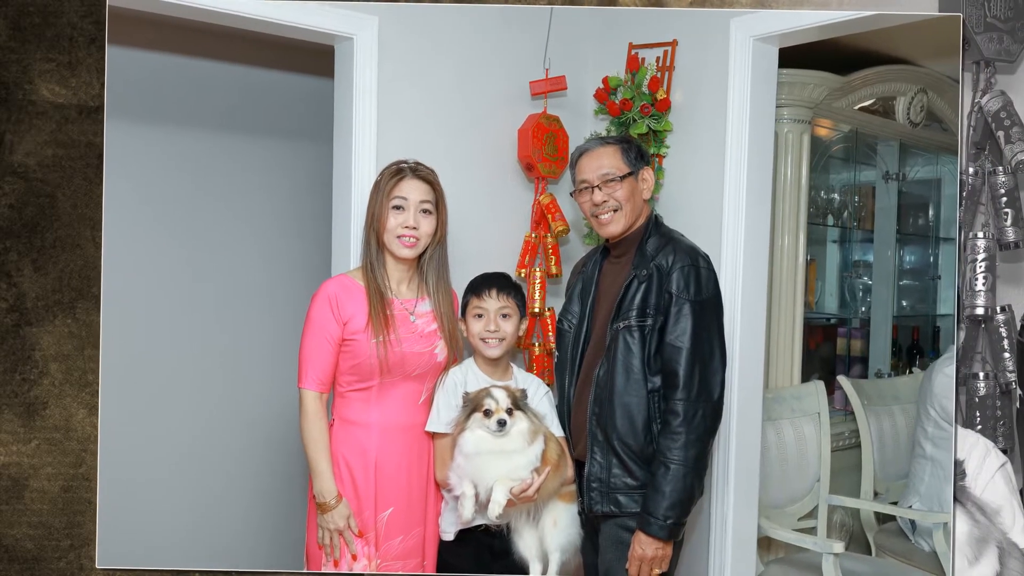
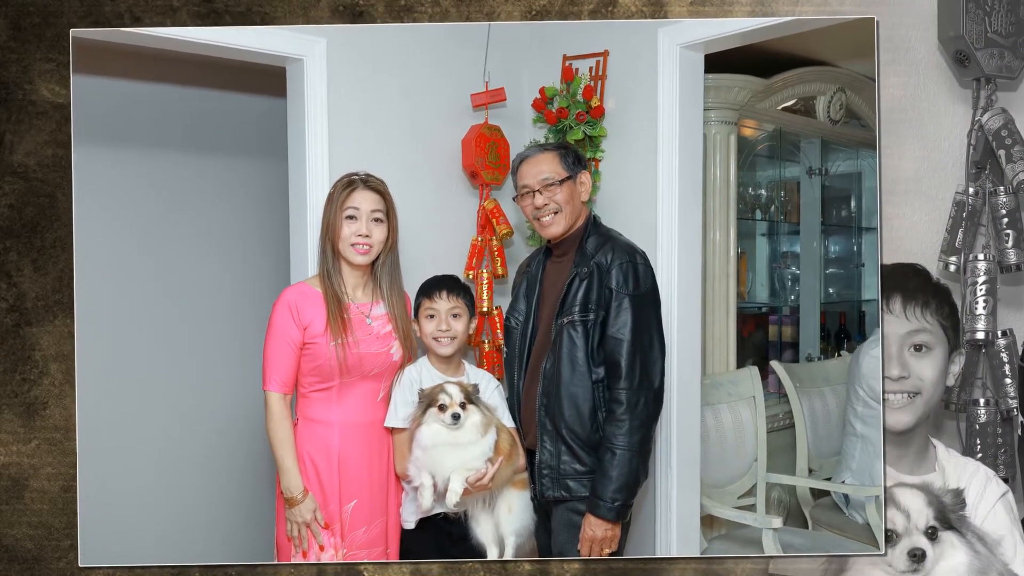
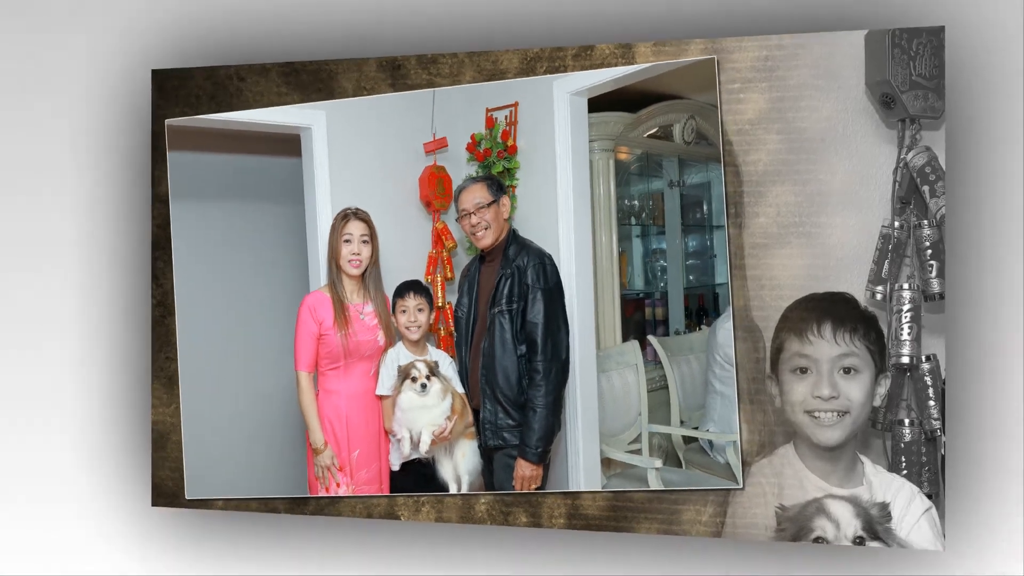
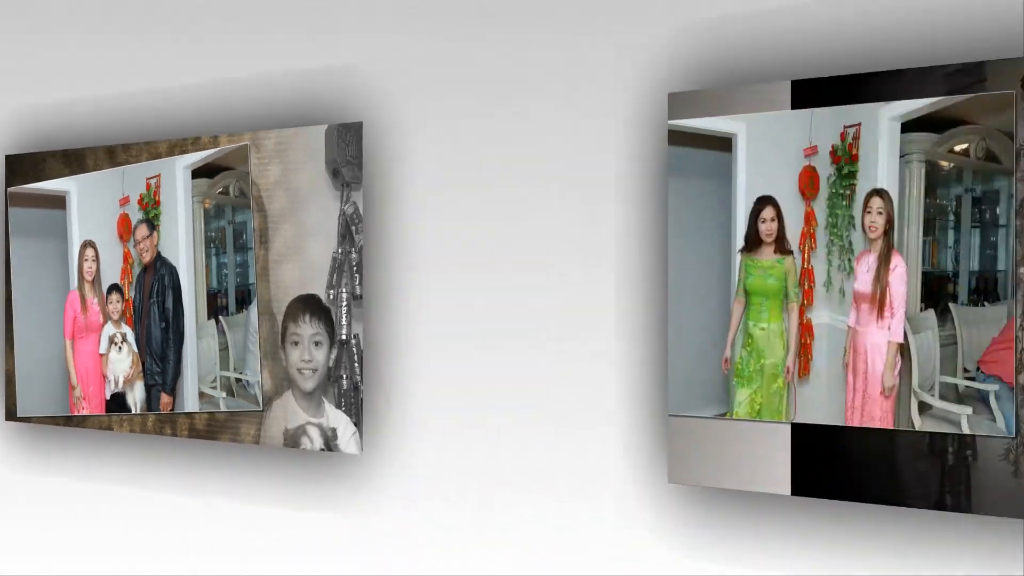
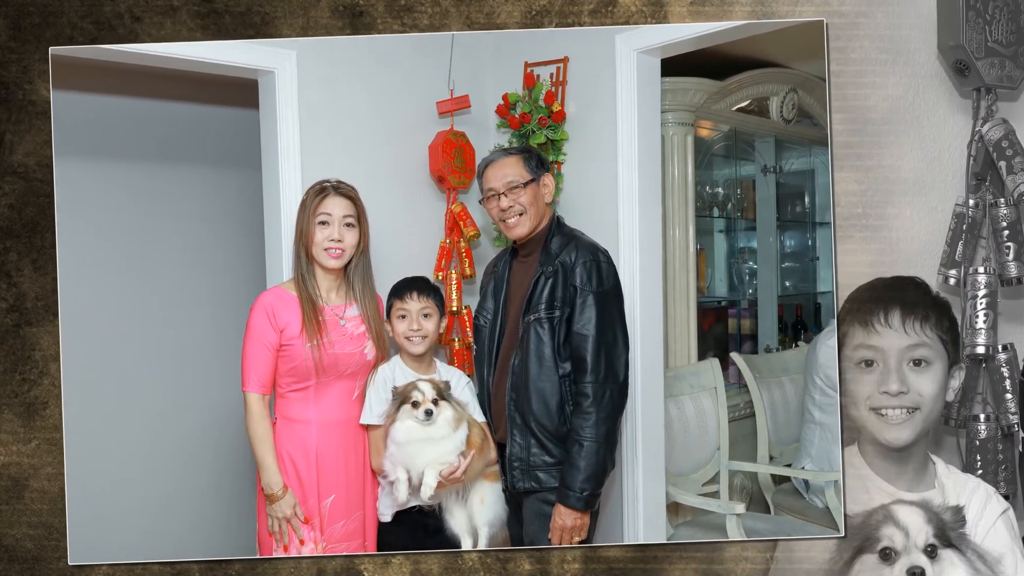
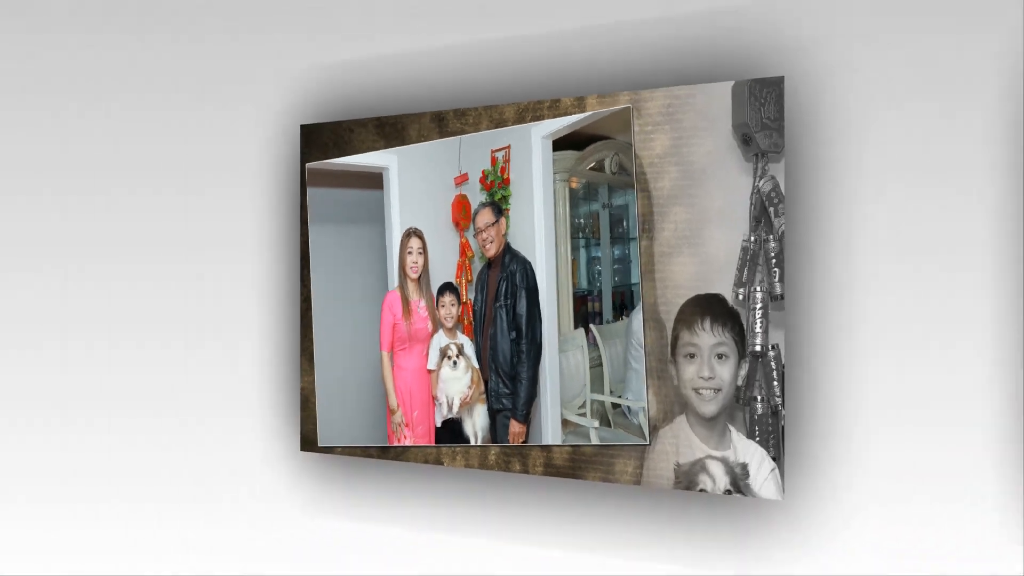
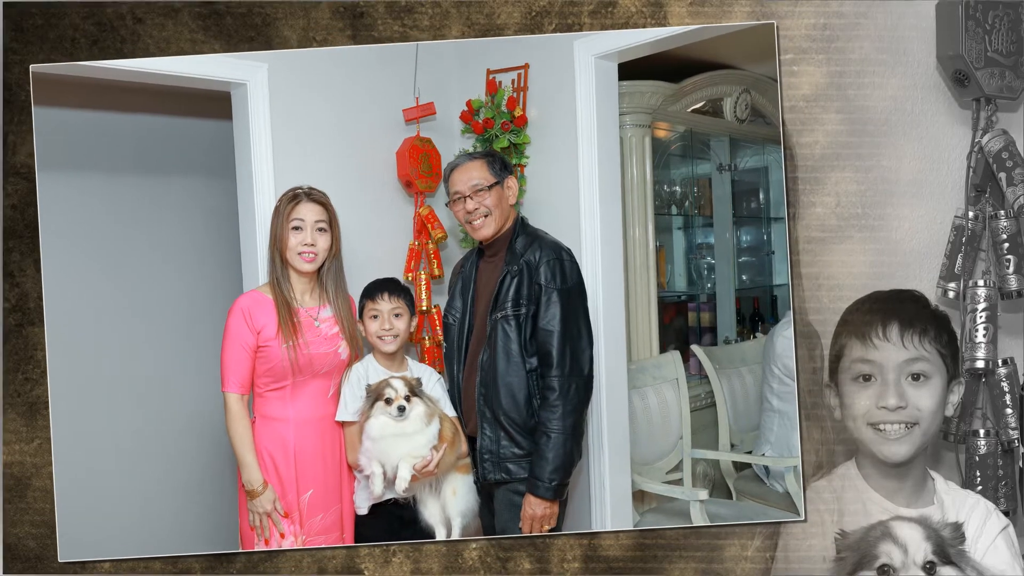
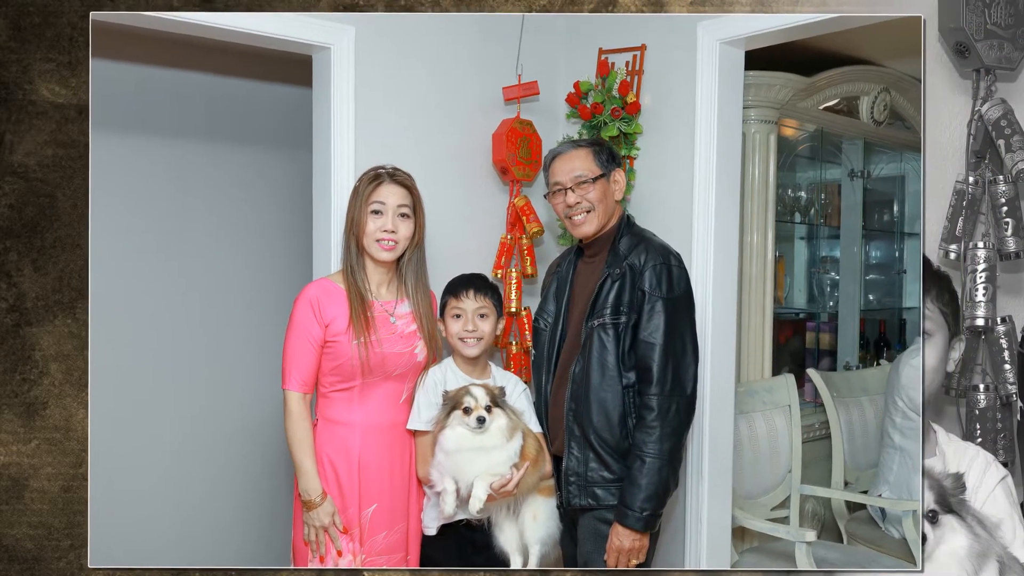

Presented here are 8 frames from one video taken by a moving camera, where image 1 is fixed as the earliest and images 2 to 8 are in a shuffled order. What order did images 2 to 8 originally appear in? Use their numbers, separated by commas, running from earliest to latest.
8, 2, 5, 7, 3, 6, 4
